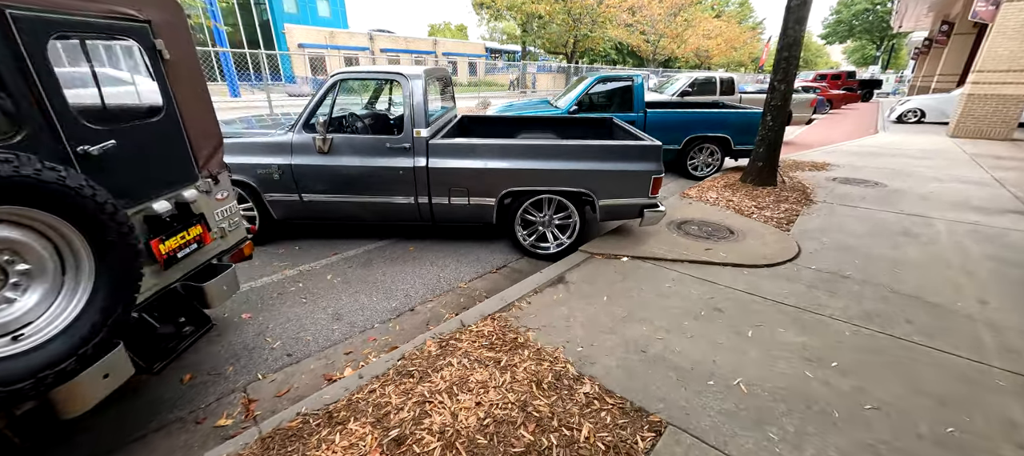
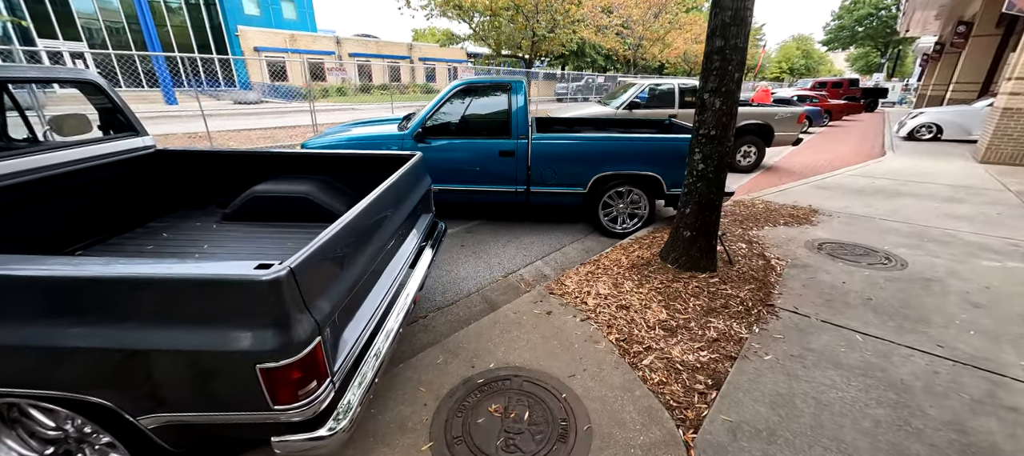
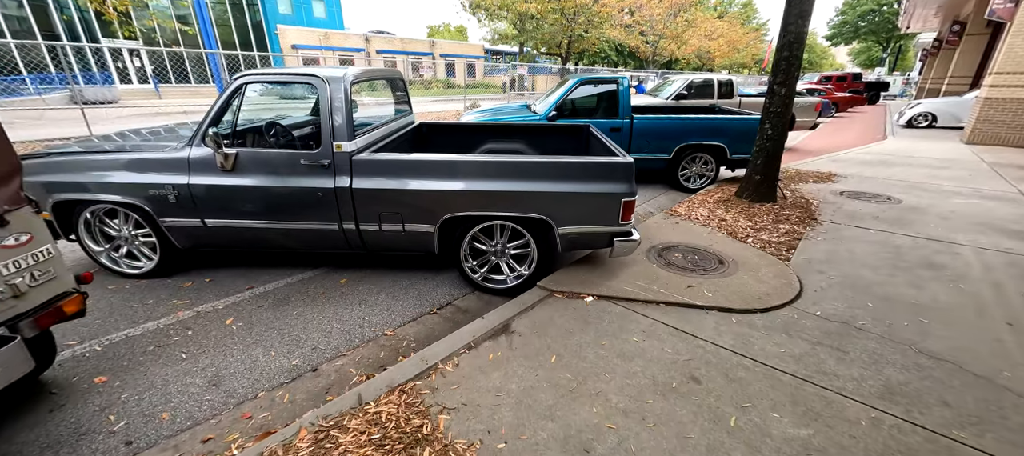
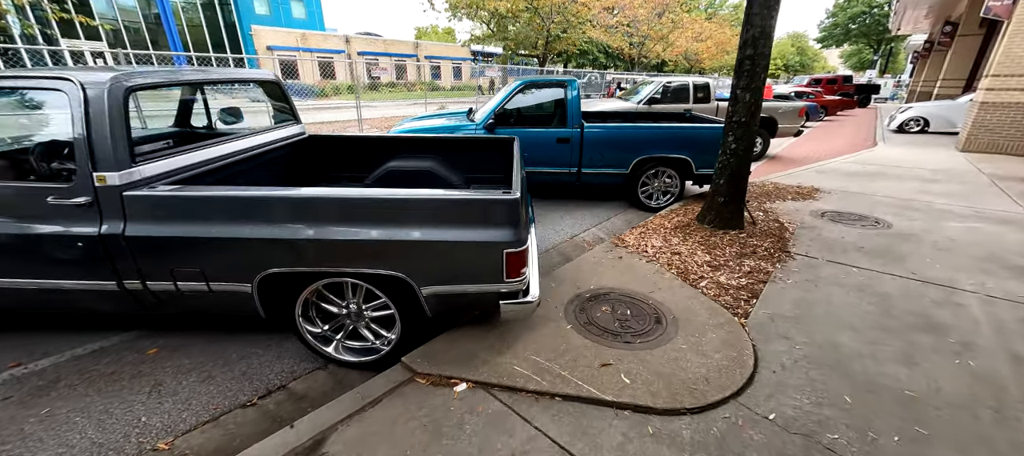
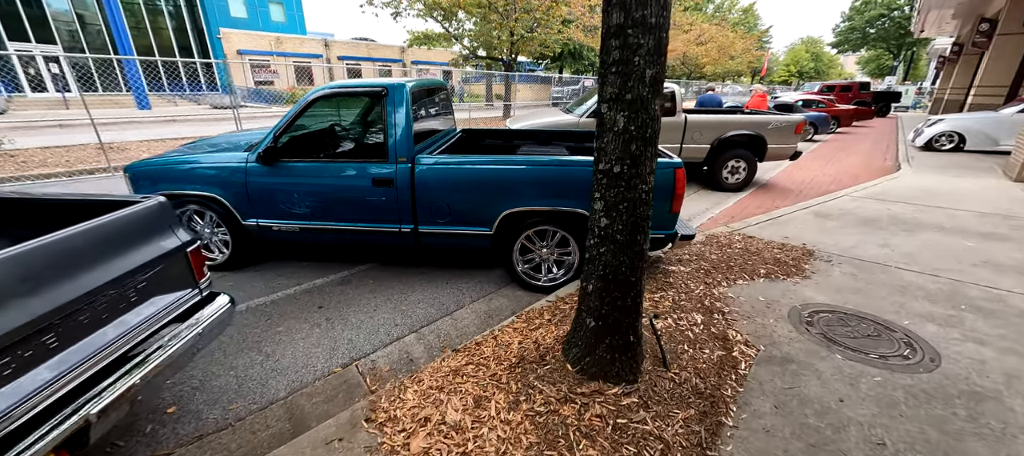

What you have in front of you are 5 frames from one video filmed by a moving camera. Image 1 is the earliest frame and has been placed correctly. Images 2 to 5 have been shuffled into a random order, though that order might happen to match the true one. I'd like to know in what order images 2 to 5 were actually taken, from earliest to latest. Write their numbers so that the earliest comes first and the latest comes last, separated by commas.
3, 4, 2, 5
